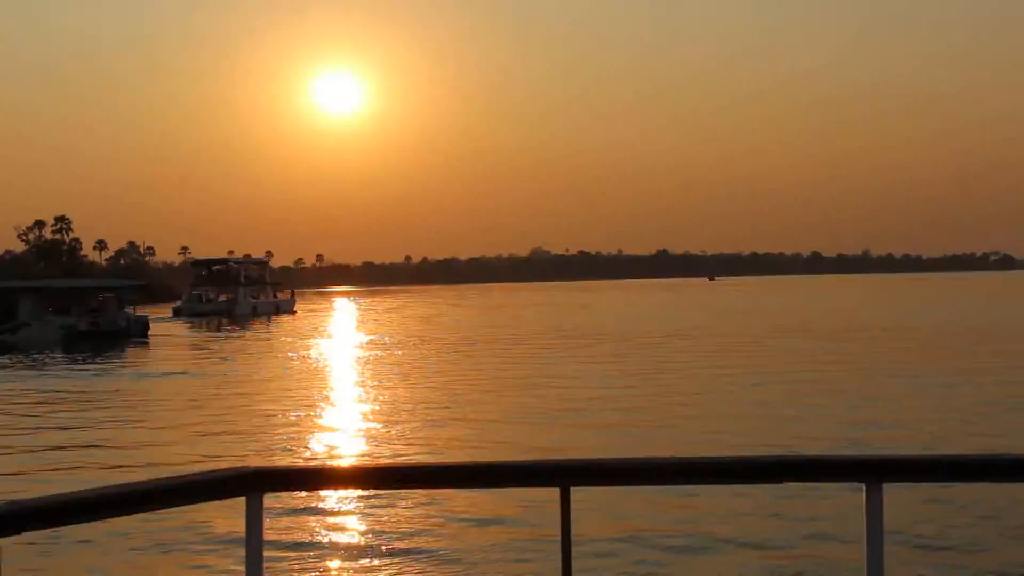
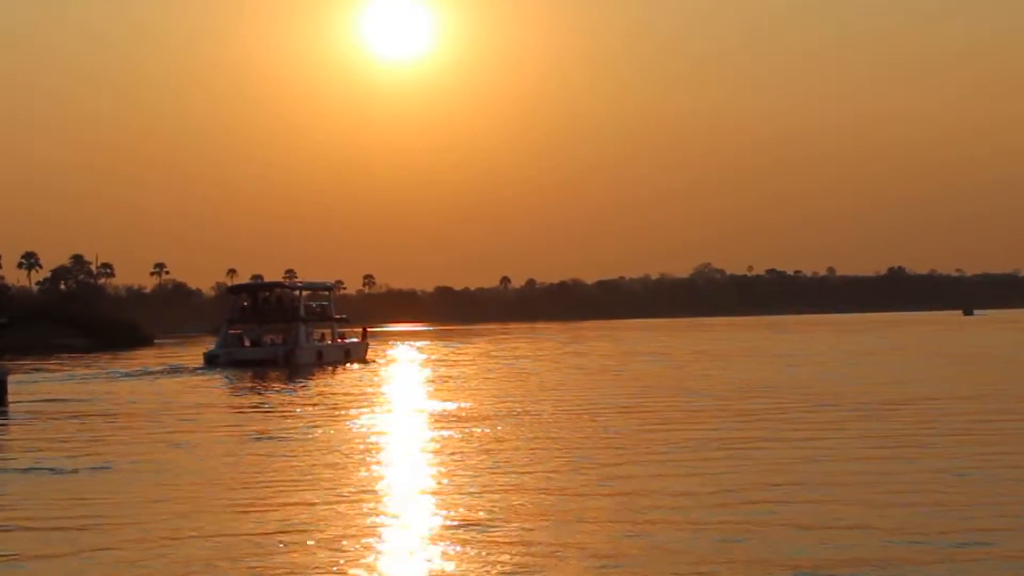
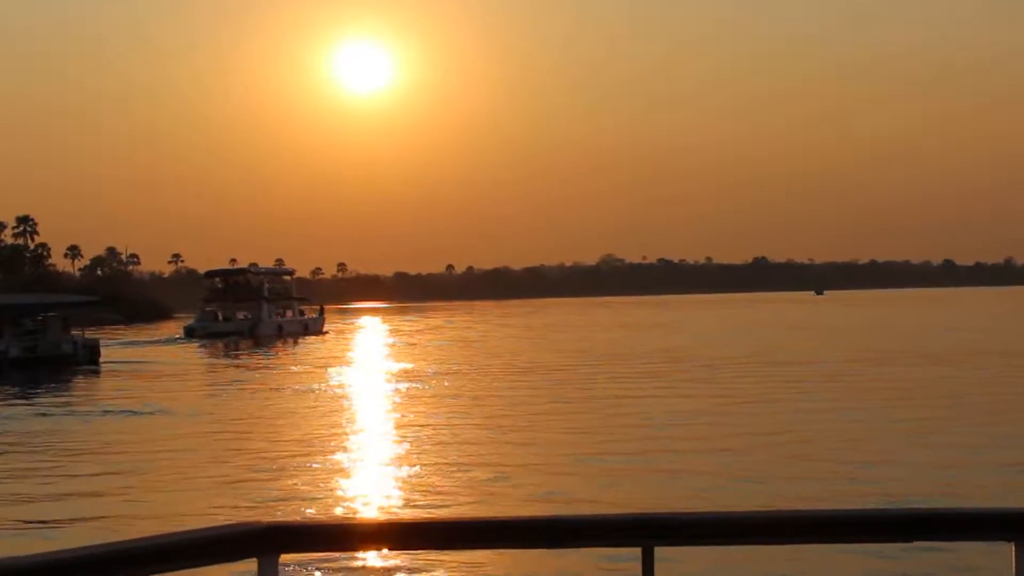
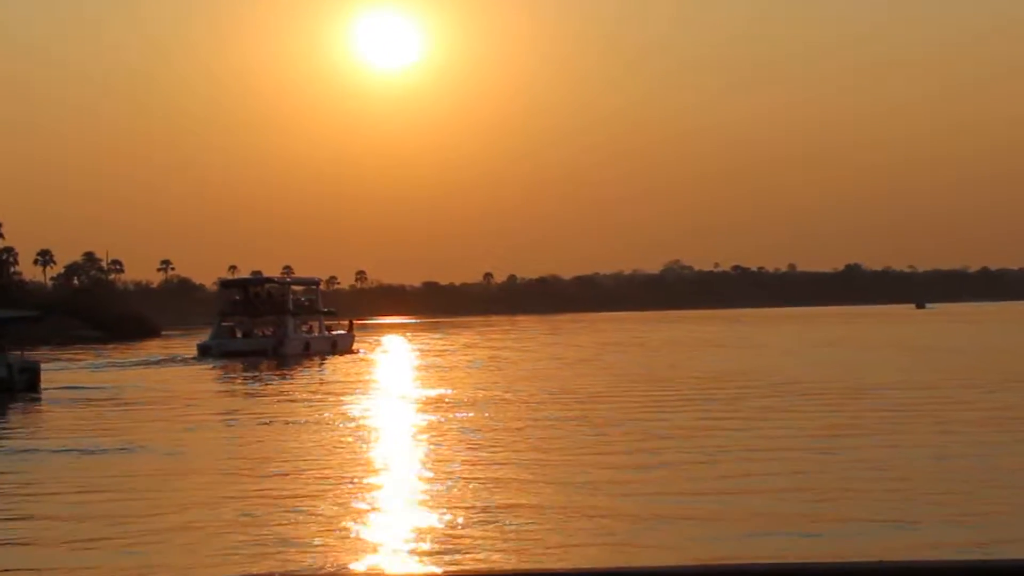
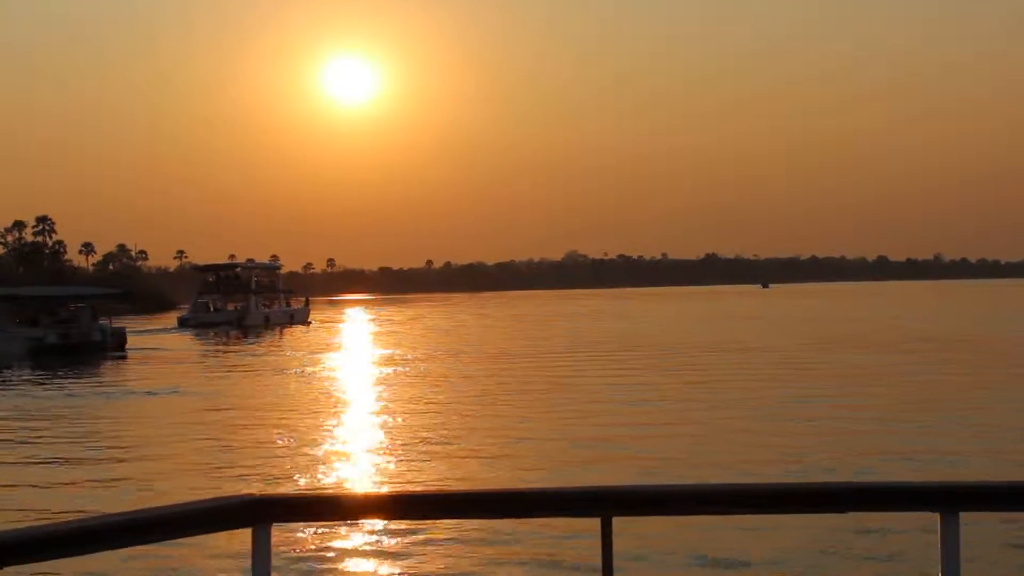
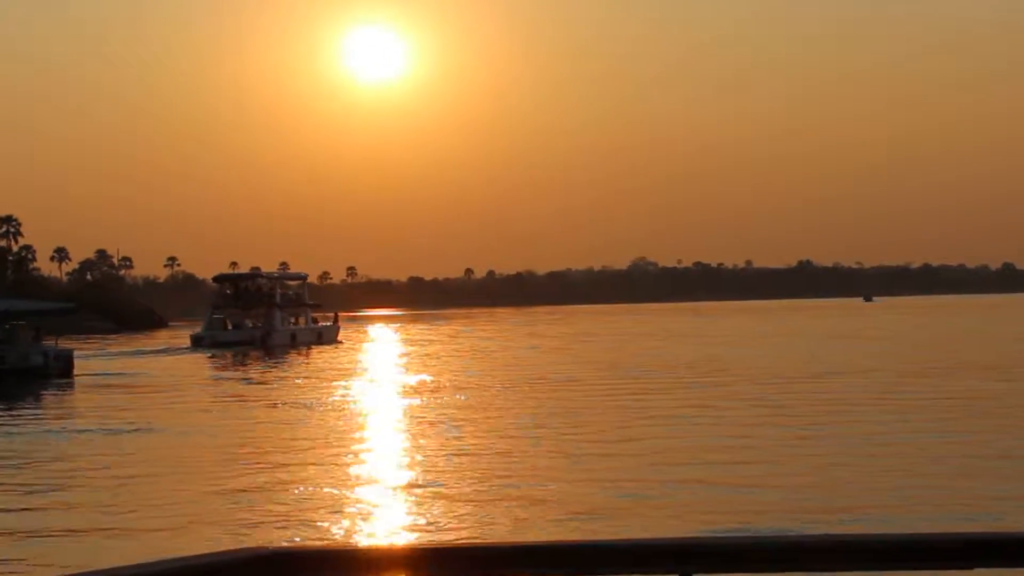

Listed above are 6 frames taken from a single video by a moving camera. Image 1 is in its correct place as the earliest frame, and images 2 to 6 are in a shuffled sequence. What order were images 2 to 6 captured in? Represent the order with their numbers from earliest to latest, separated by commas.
5, 3, 6, 4, 2
